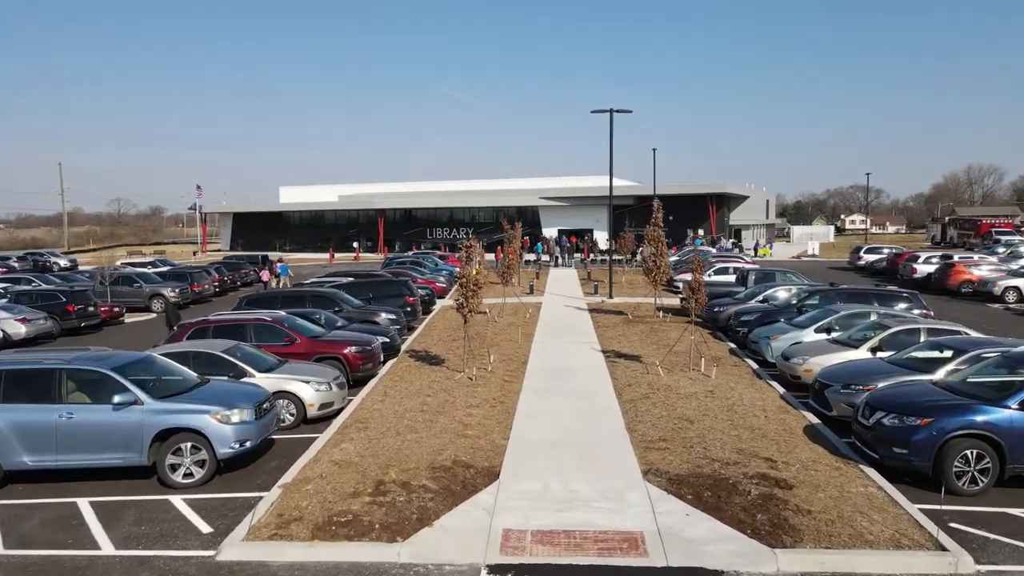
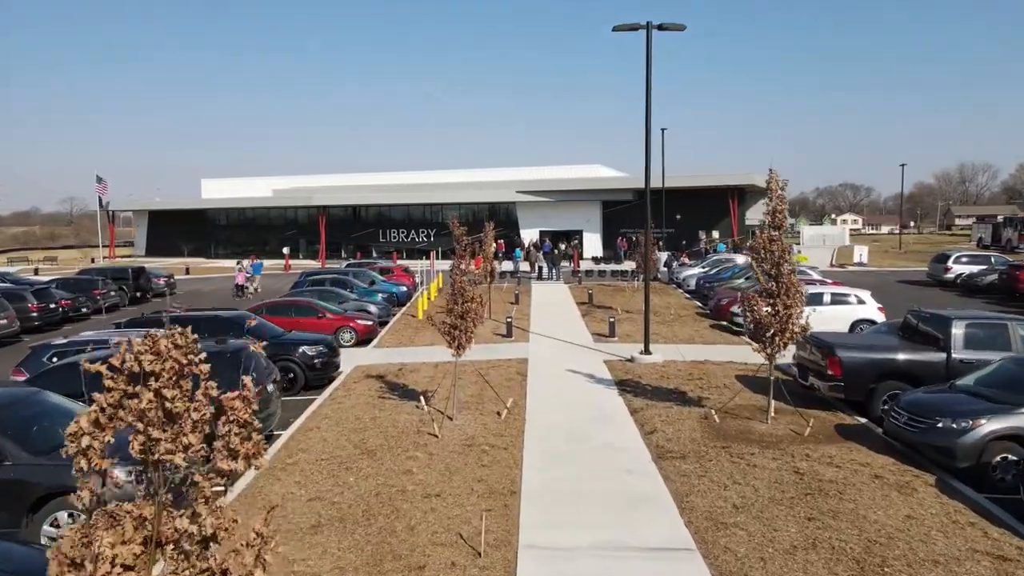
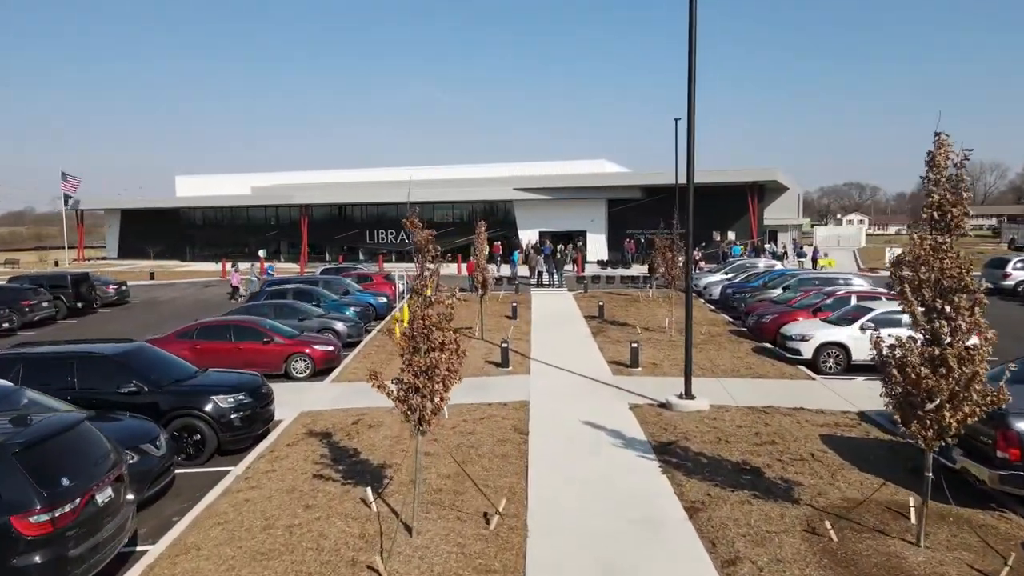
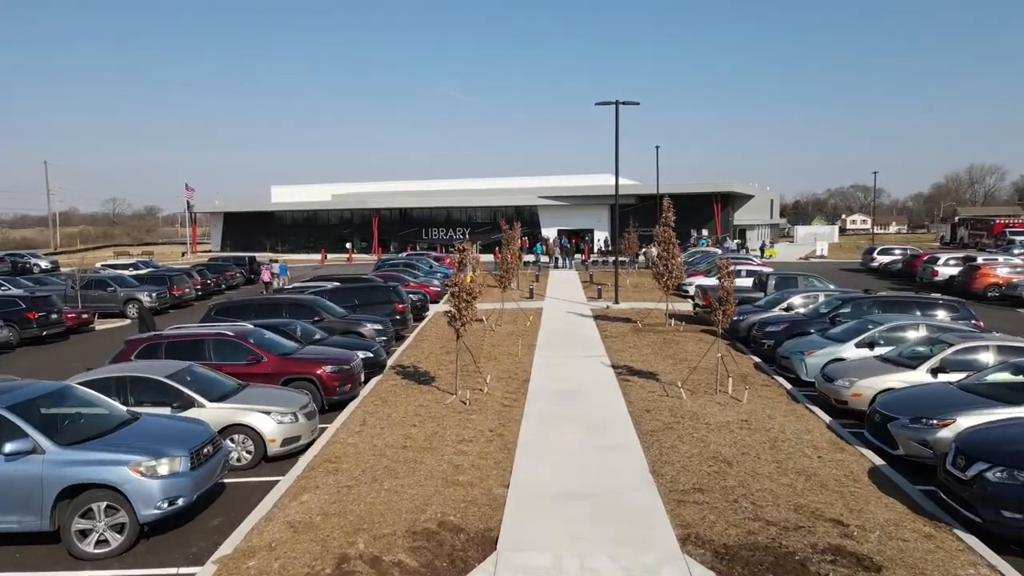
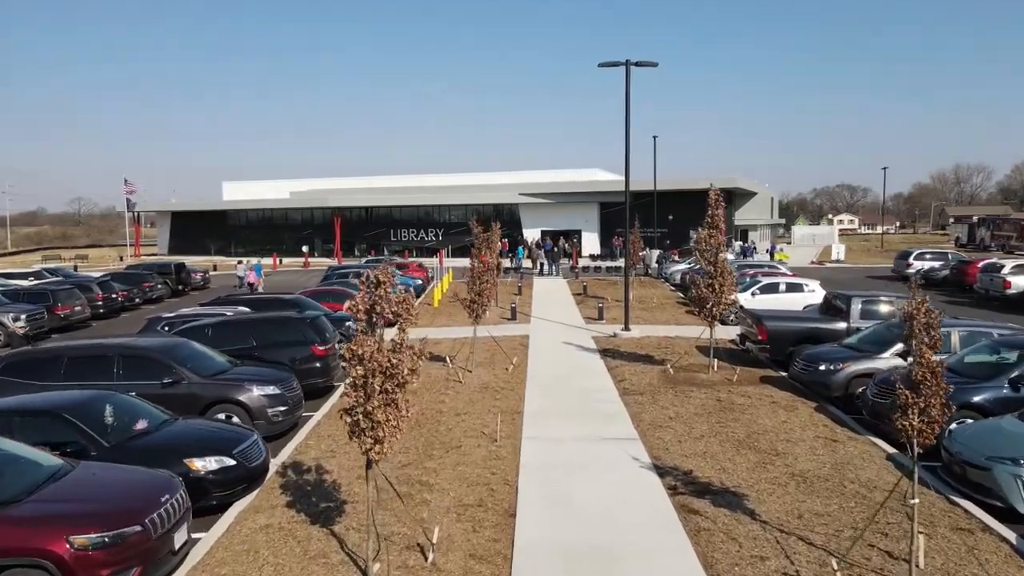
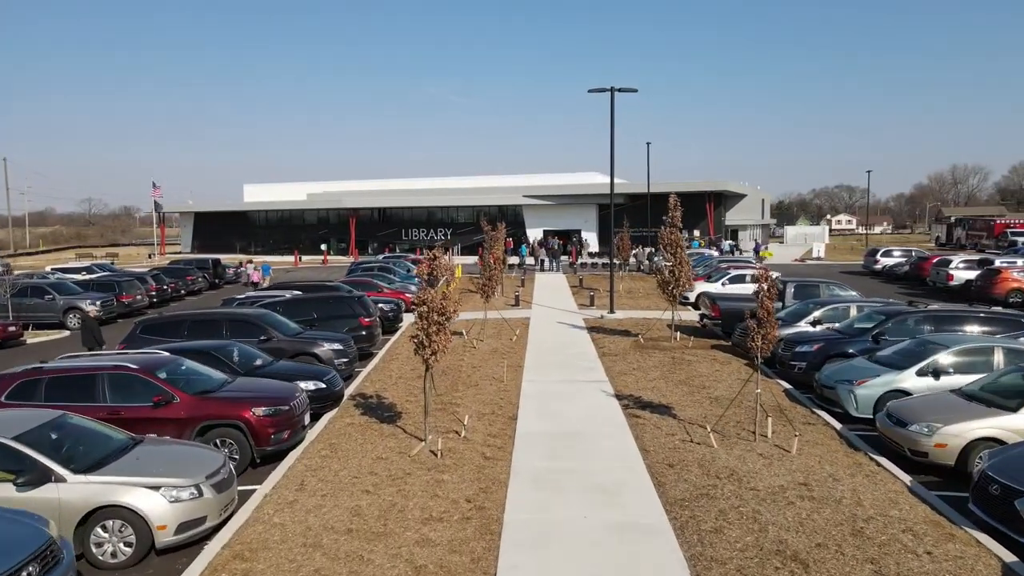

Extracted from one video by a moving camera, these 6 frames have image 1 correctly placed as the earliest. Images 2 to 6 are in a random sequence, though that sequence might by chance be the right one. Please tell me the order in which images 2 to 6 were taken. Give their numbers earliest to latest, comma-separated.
4, 6, 5, 2, 3
